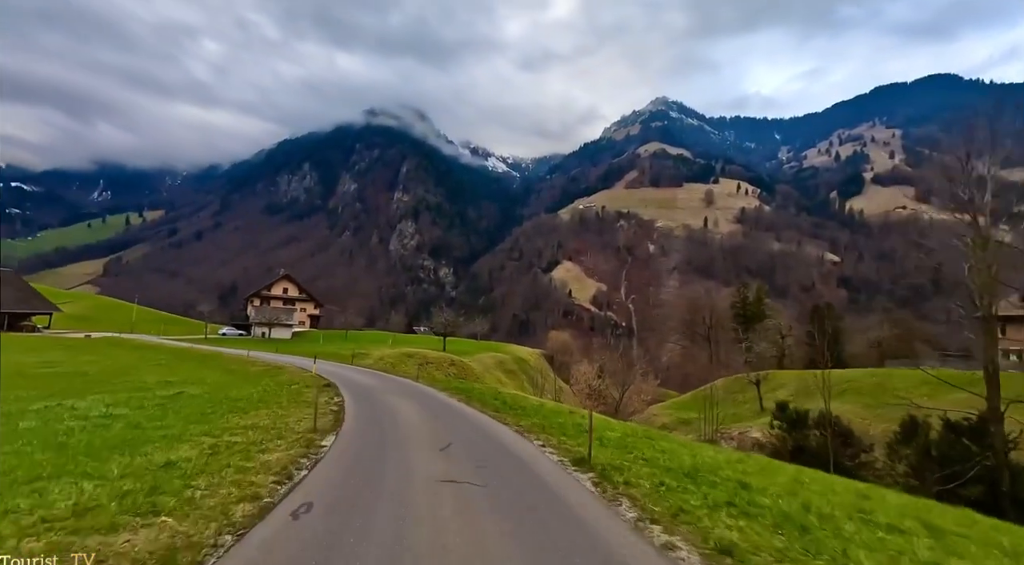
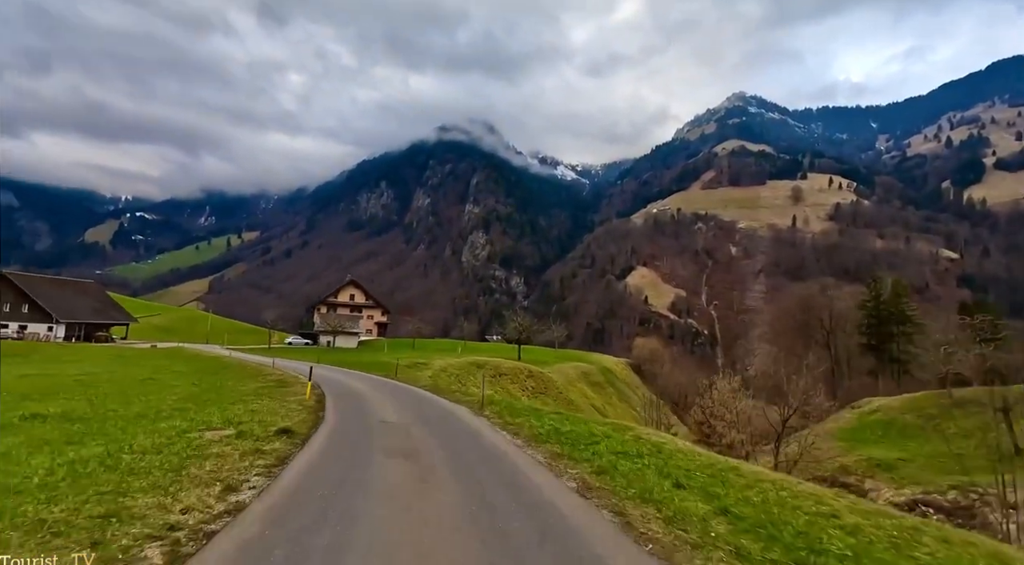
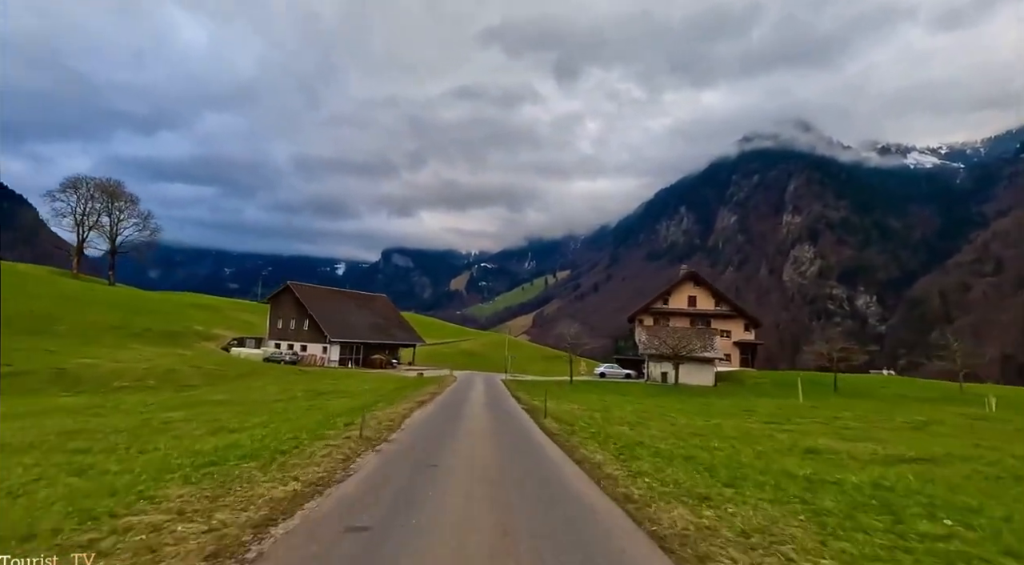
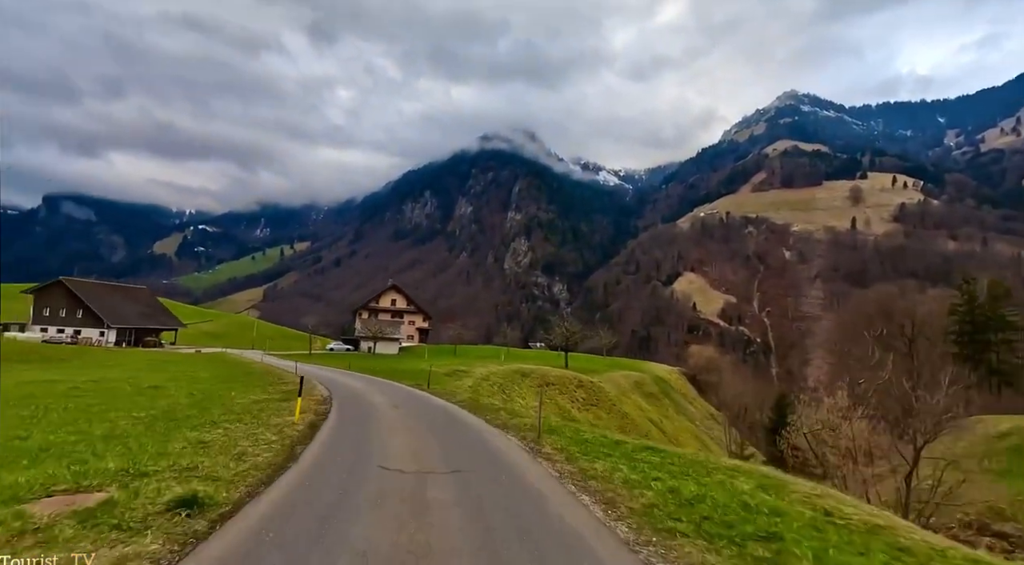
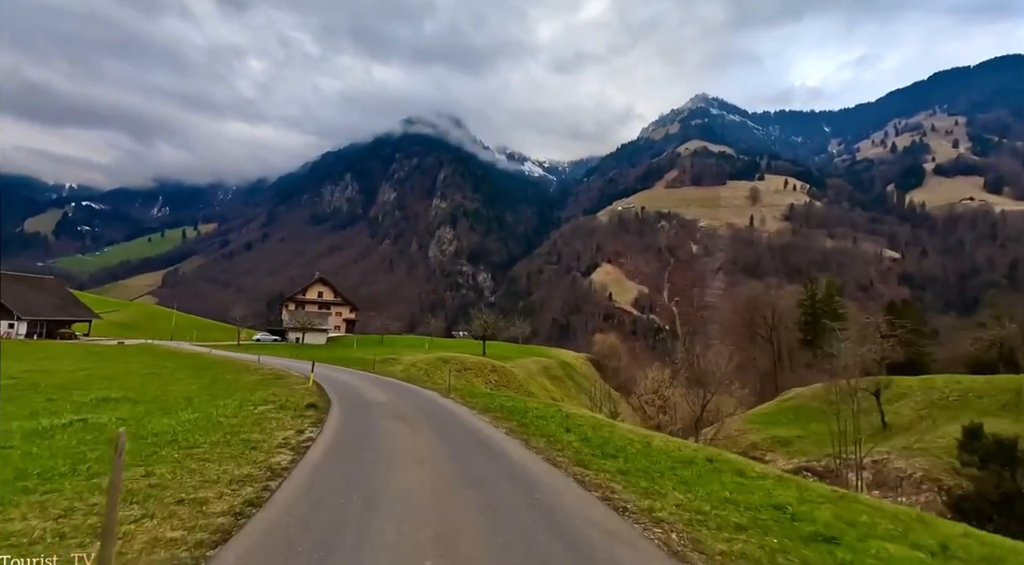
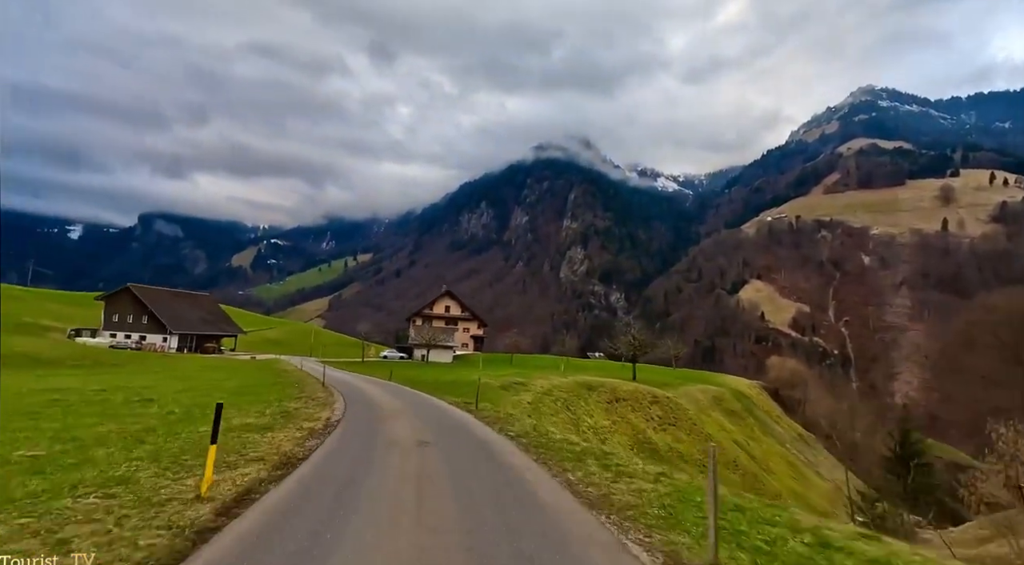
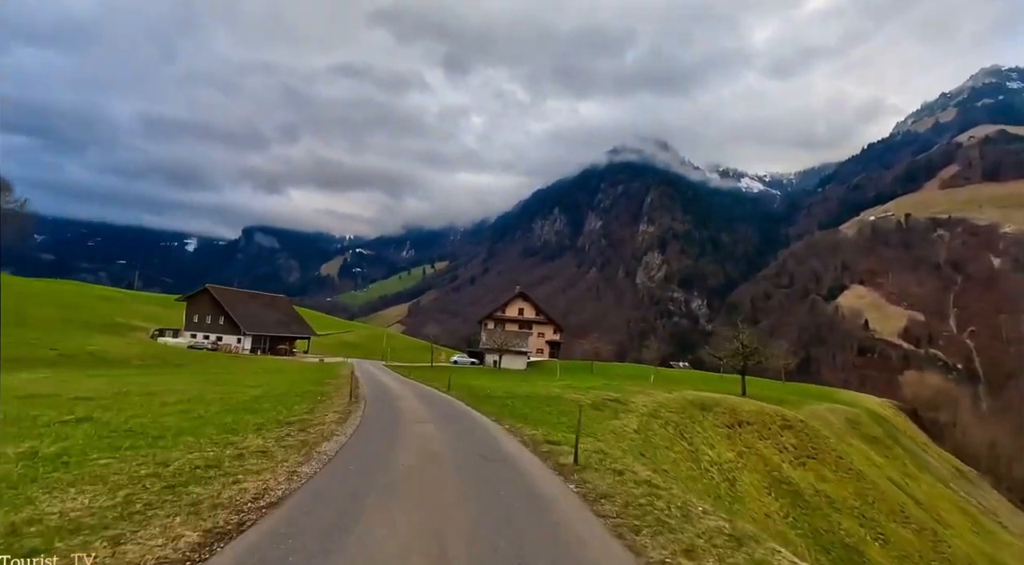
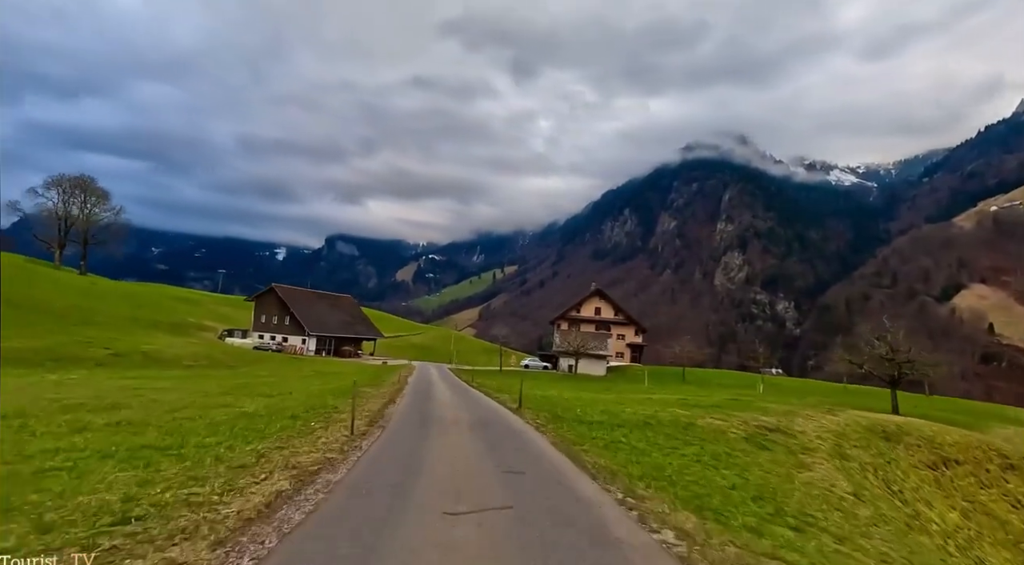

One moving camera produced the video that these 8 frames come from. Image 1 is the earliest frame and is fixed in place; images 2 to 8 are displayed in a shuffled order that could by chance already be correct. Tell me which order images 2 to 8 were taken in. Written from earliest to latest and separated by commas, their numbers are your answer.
5, 2, 4, 6, 7, 8, 3
